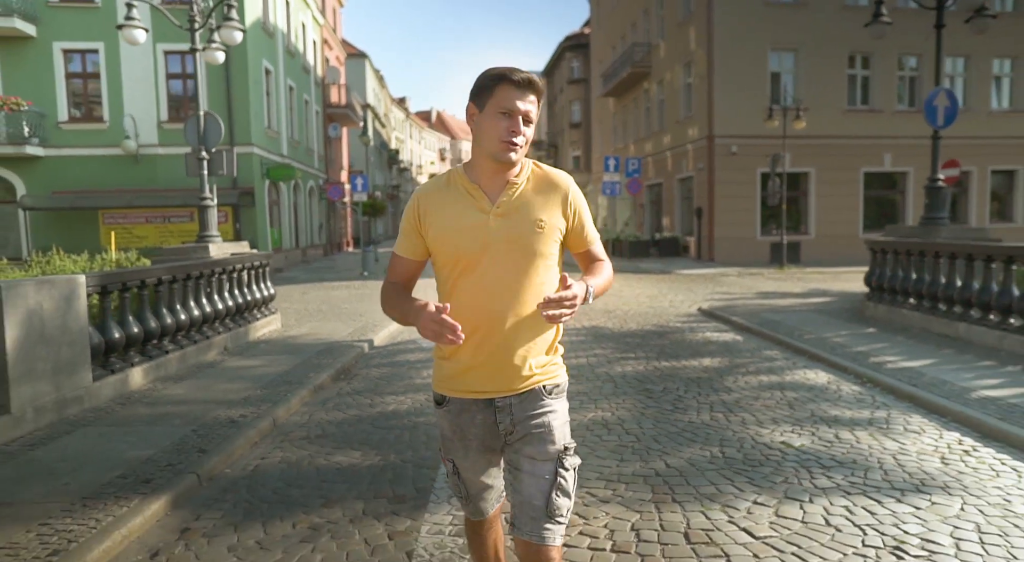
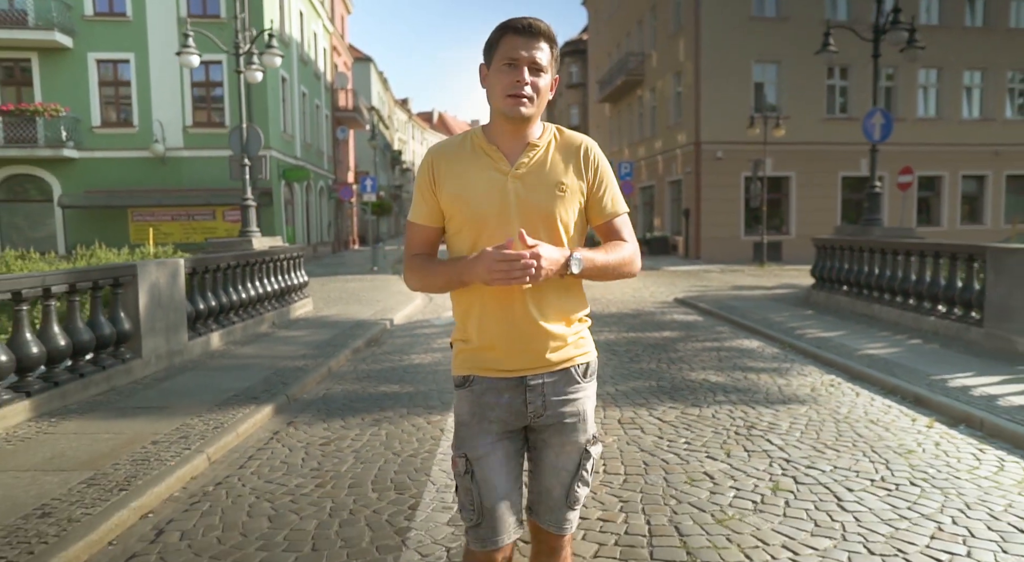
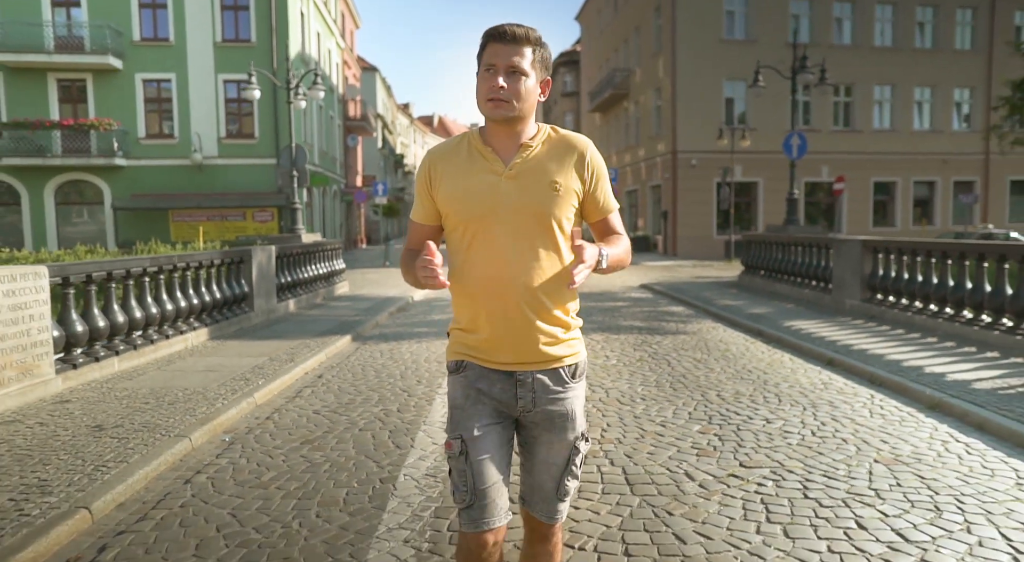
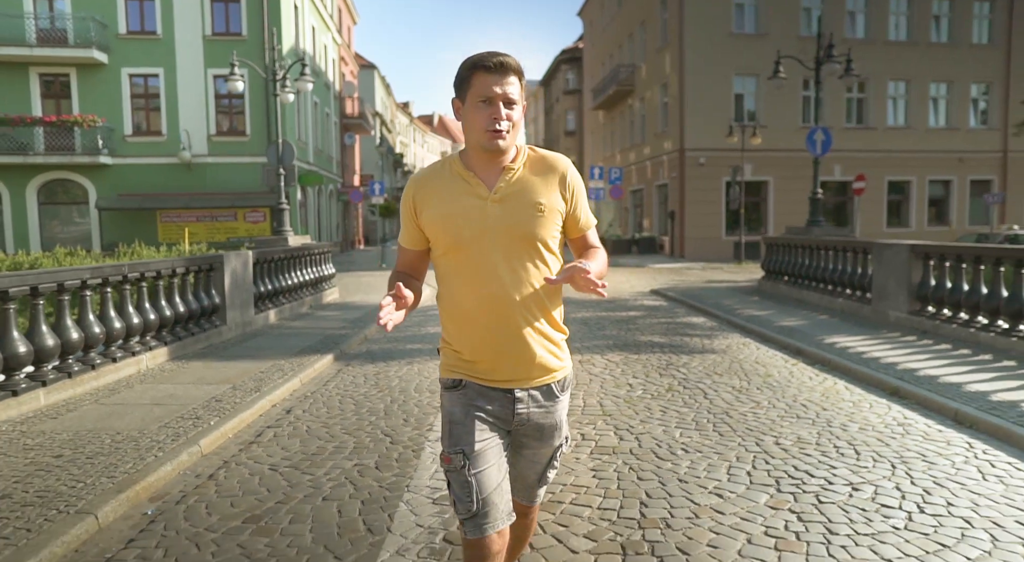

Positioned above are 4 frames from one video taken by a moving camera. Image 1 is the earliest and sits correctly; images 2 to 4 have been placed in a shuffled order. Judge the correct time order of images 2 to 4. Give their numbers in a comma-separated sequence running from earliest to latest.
2, 4, 3
